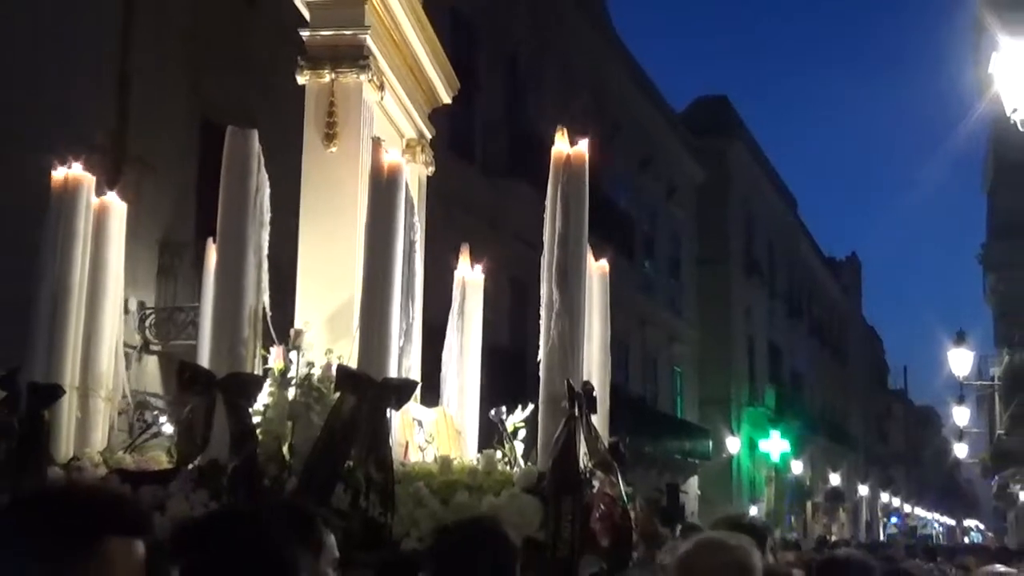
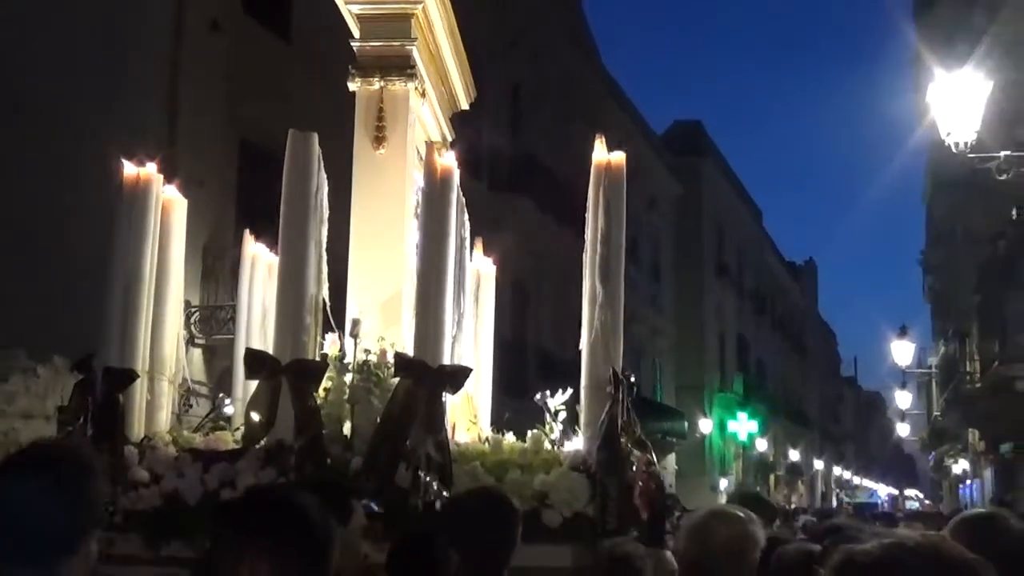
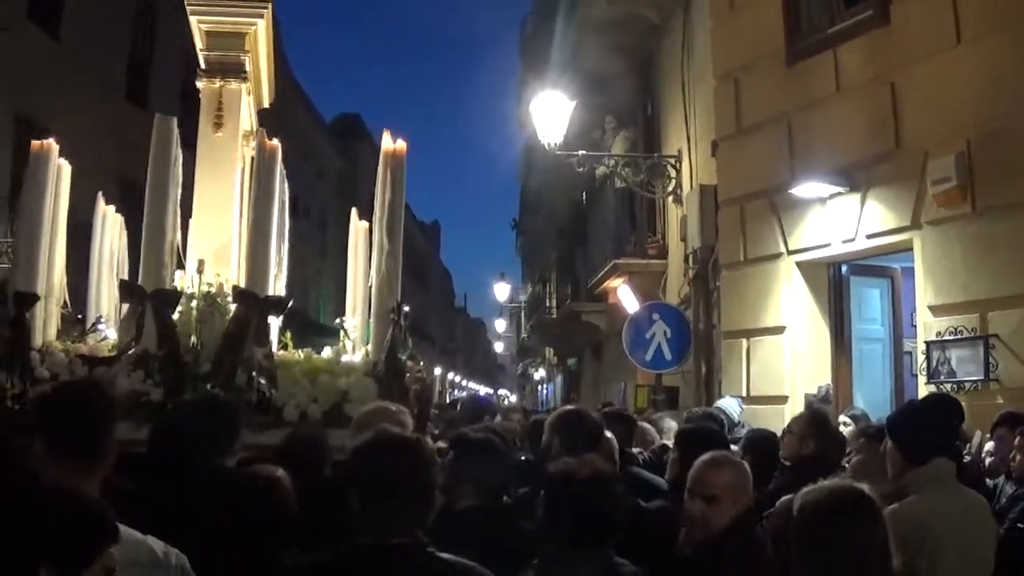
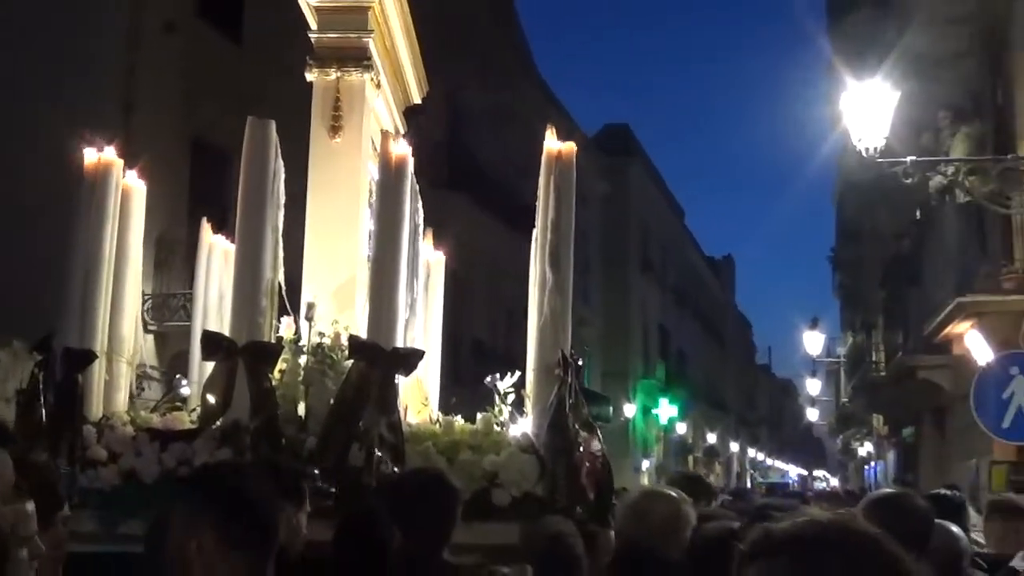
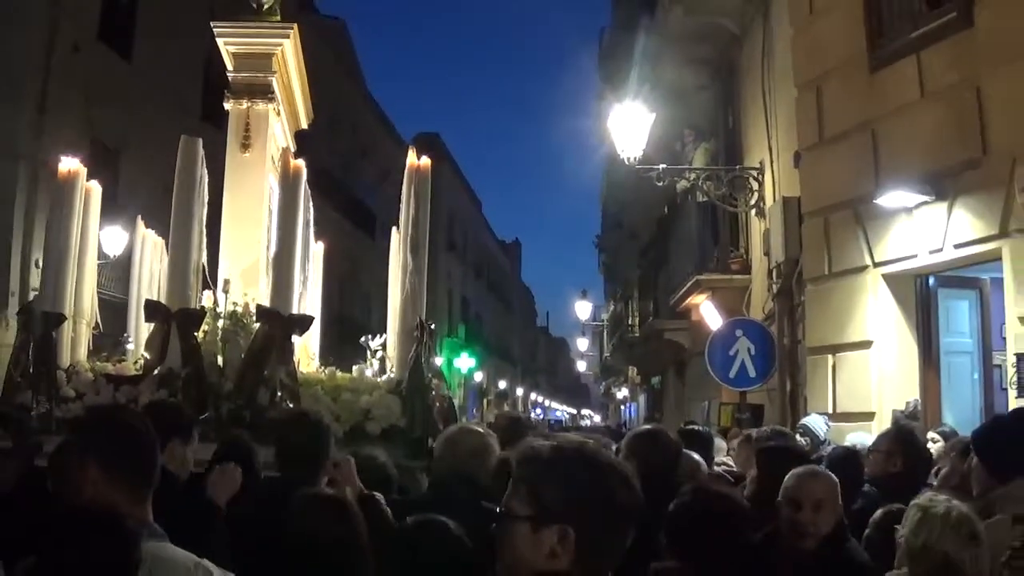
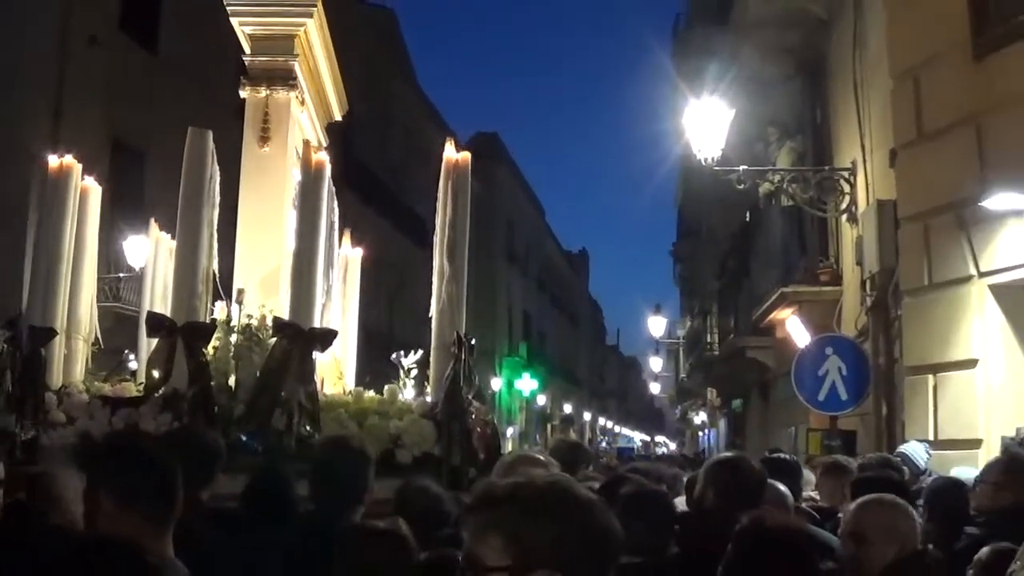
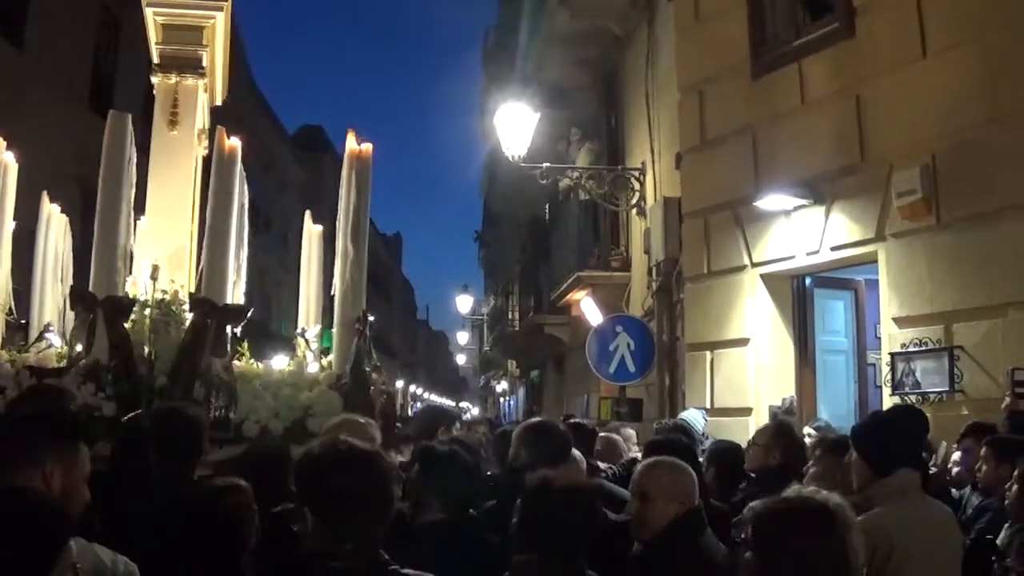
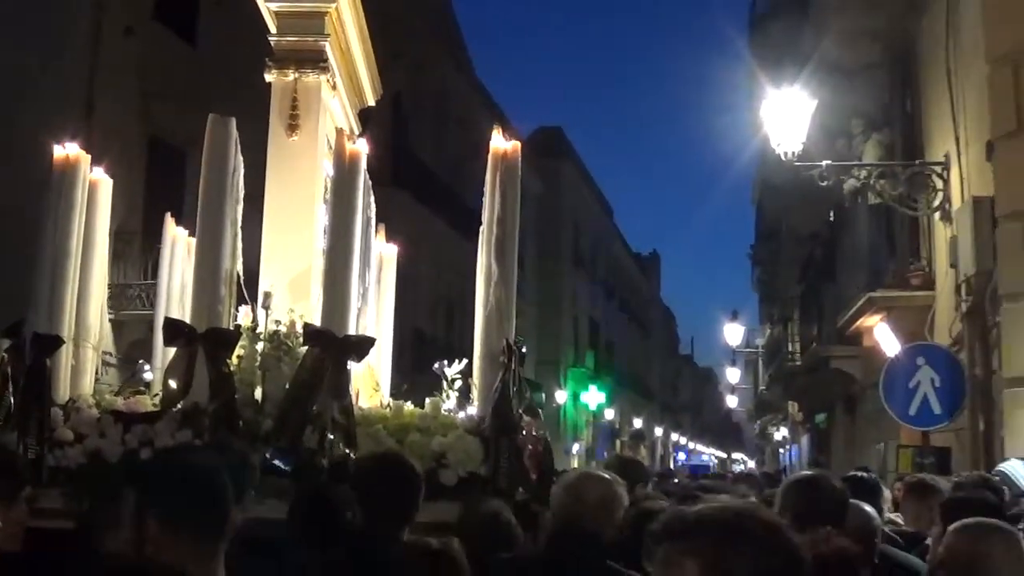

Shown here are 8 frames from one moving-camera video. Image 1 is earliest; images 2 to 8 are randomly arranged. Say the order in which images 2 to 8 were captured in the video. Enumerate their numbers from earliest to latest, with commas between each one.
2, 4, 8, 6, 5, 7, 3
